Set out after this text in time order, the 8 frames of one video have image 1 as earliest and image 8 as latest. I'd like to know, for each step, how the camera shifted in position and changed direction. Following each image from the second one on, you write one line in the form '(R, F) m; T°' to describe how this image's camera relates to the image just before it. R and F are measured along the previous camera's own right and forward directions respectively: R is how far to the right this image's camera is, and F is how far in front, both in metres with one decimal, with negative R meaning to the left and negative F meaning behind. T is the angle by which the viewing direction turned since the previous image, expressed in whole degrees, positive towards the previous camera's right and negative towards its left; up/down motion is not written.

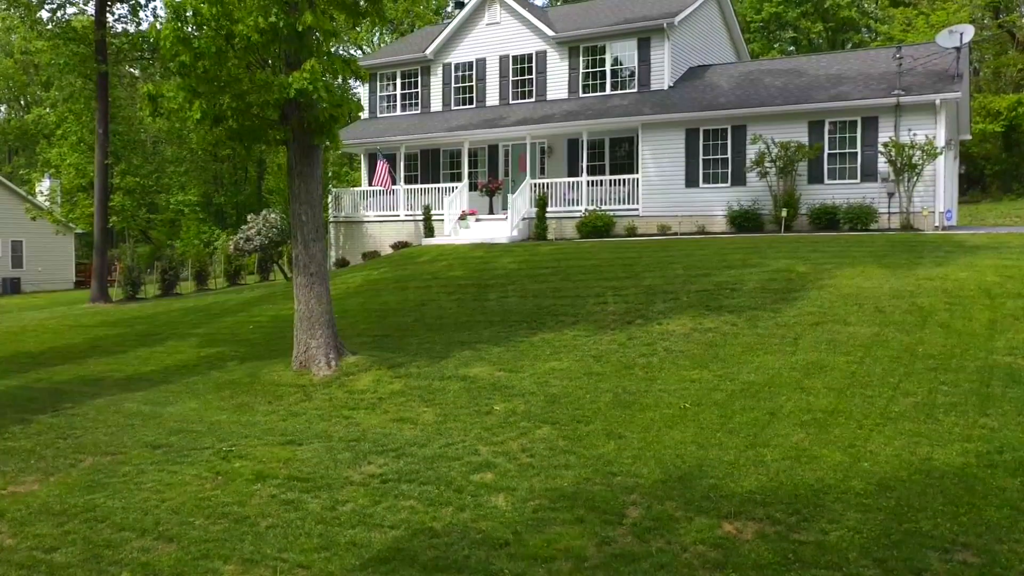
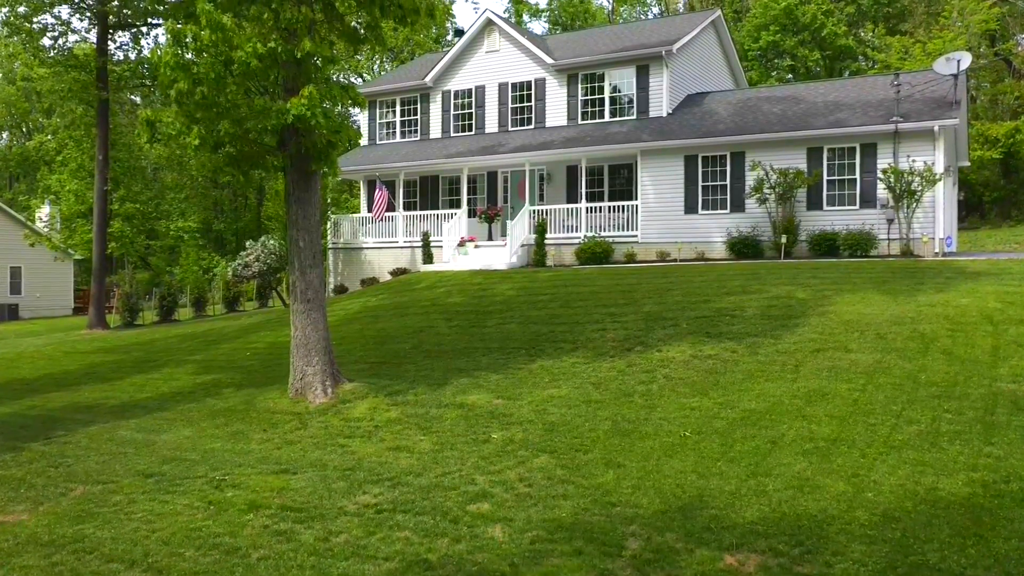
(0.0, +0.1) m; 0°
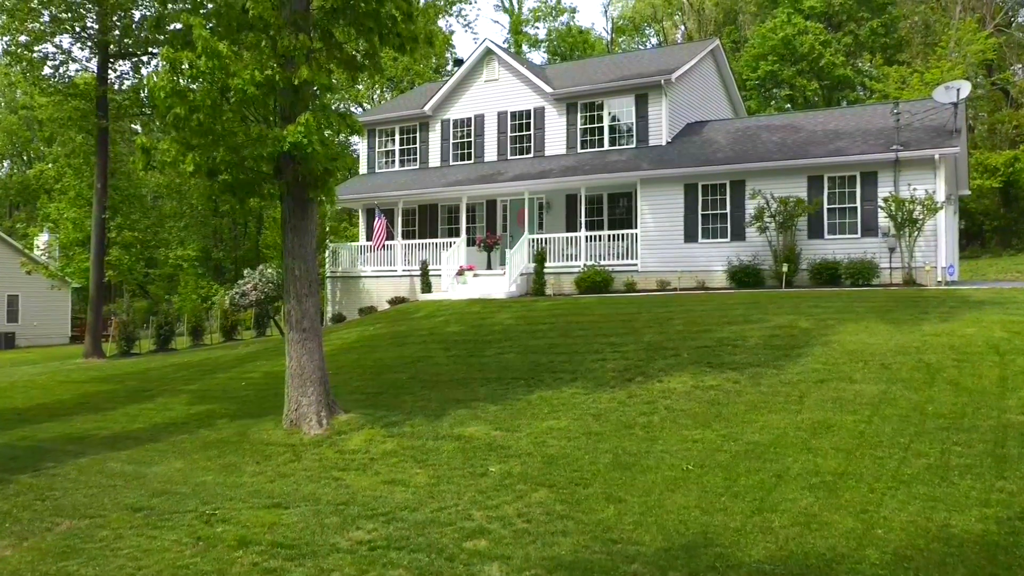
(0.0, +0.2) m; 0°
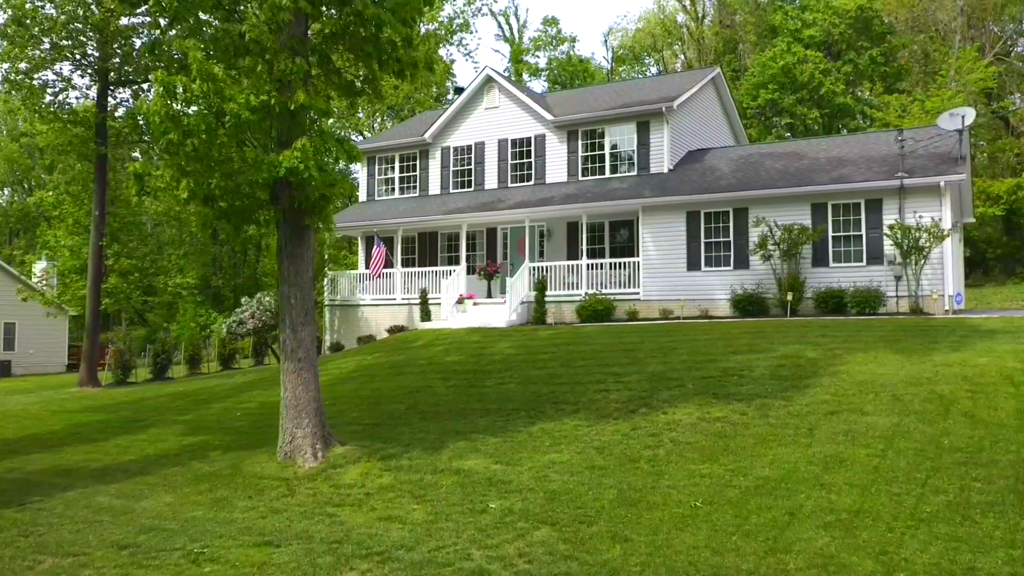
(0.0, +0.3) m; 0°
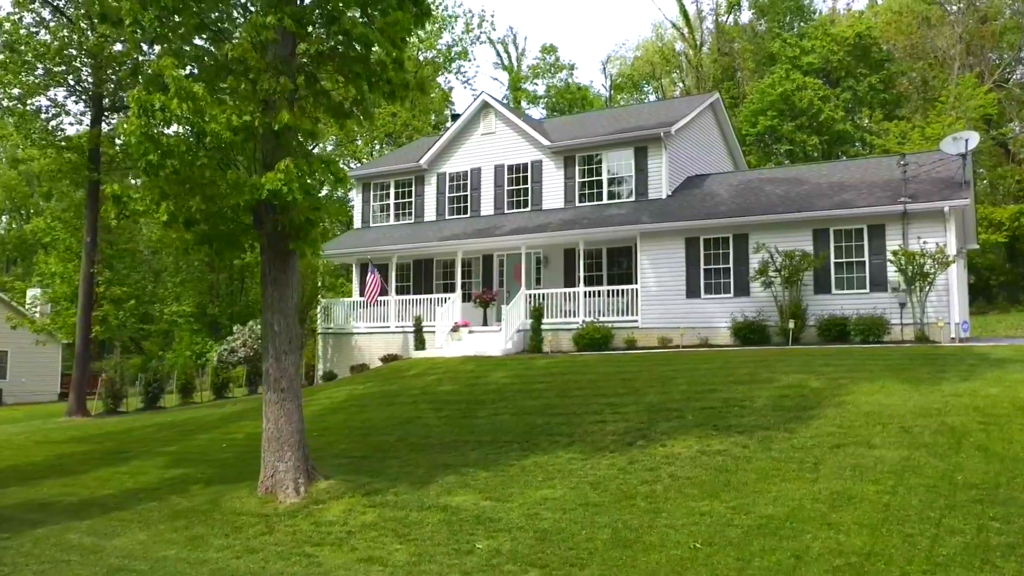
(+0.1, +0.4) m; 0°
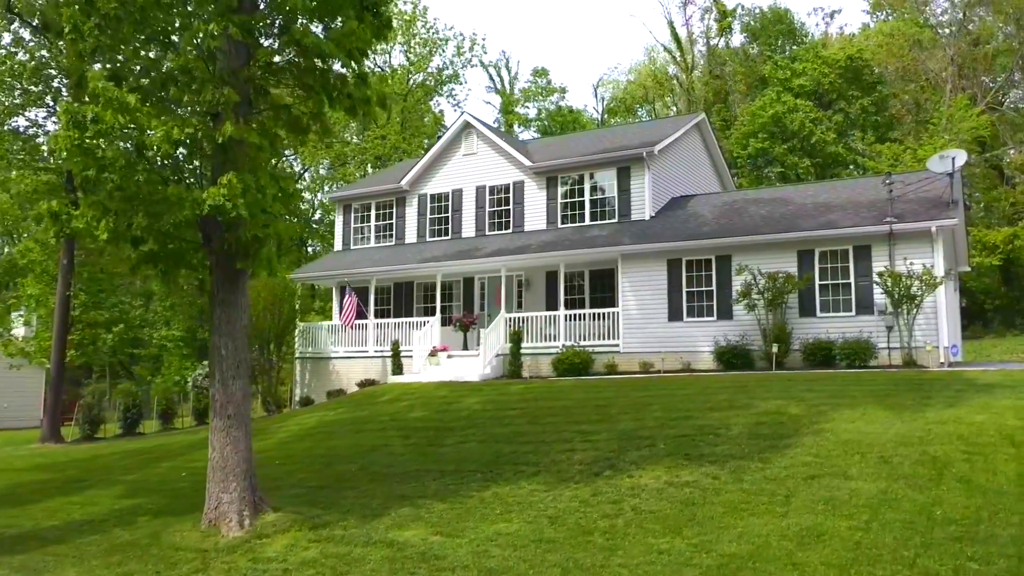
(+0.5, +0.6) m; 0°
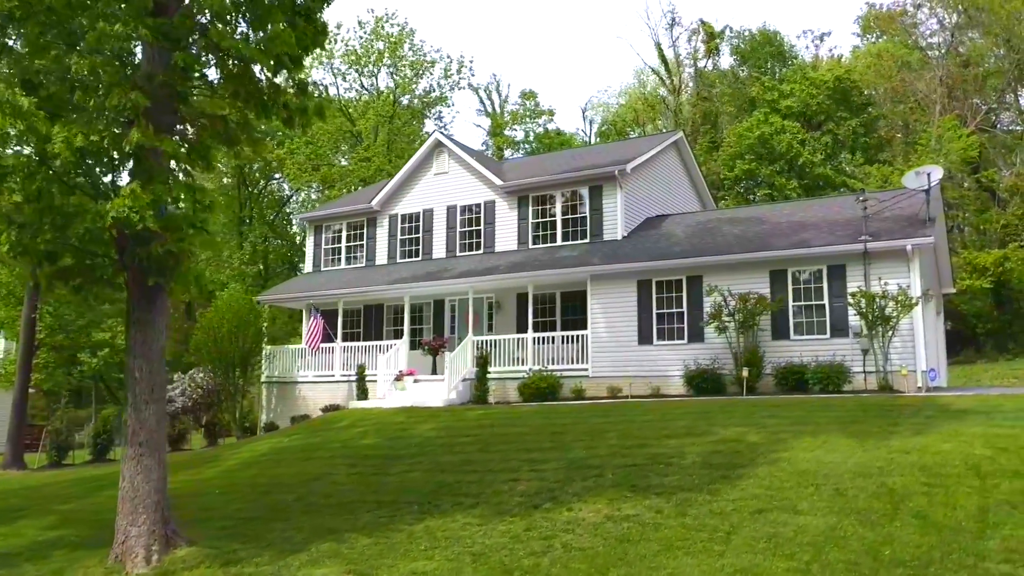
(+0.8, +0.7) m; 0°
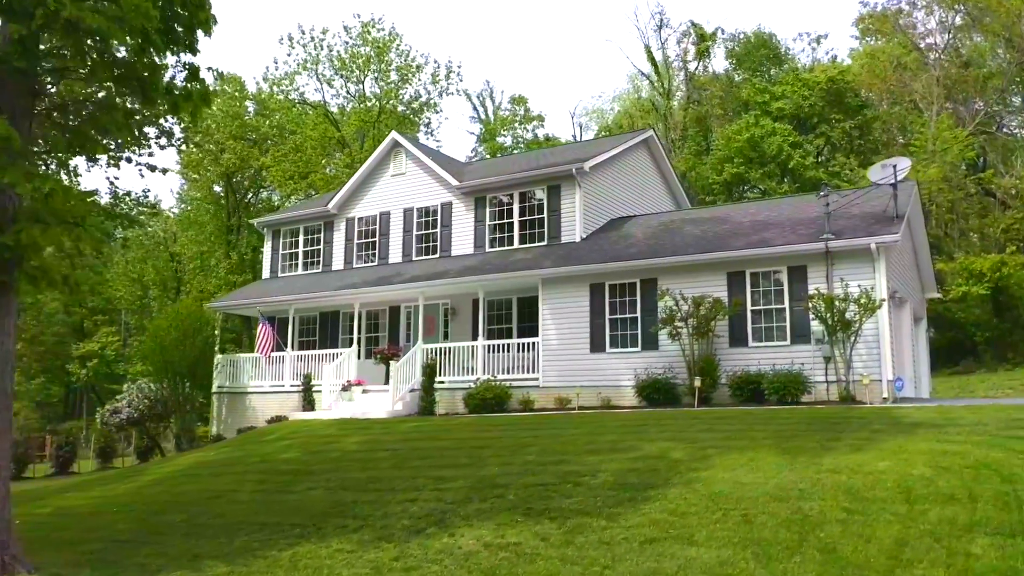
(+1.5, +1.2) m; -1°
